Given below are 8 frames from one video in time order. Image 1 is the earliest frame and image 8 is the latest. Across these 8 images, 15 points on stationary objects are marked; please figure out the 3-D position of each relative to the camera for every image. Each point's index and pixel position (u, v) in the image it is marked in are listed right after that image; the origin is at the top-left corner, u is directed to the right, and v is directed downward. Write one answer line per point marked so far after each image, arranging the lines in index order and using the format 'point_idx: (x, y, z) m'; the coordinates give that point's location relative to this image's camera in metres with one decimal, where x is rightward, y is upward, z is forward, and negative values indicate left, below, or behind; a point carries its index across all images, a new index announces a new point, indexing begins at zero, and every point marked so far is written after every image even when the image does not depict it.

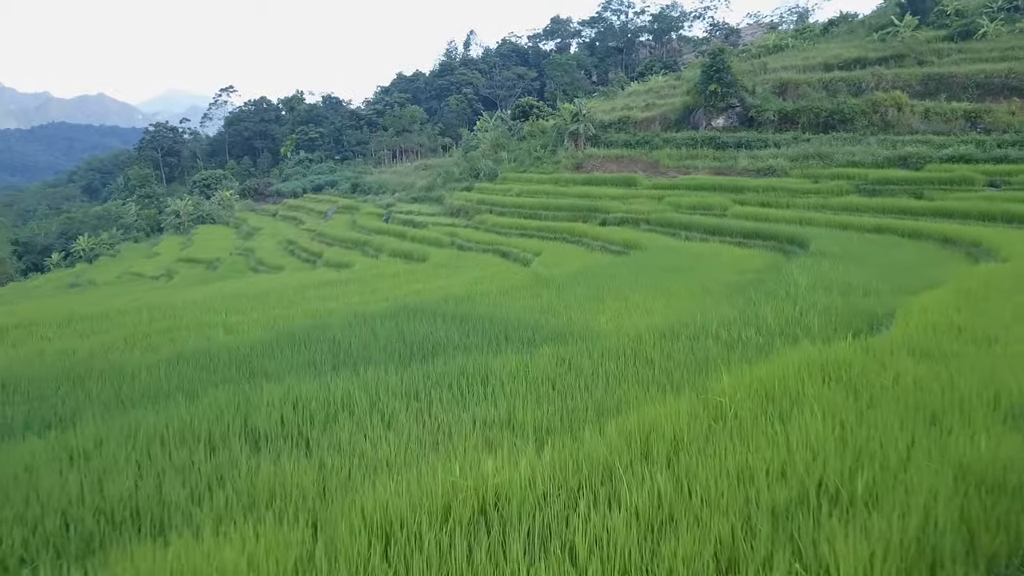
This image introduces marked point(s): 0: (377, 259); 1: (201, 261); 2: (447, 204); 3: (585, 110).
0: (-2.0, +0.4, +11.8) m
1: (-6.1, +0.5, +15.9) m
2: (-1.2, +1.6, +15.4) m
3: (+1.5, +3.8, +17.2) m
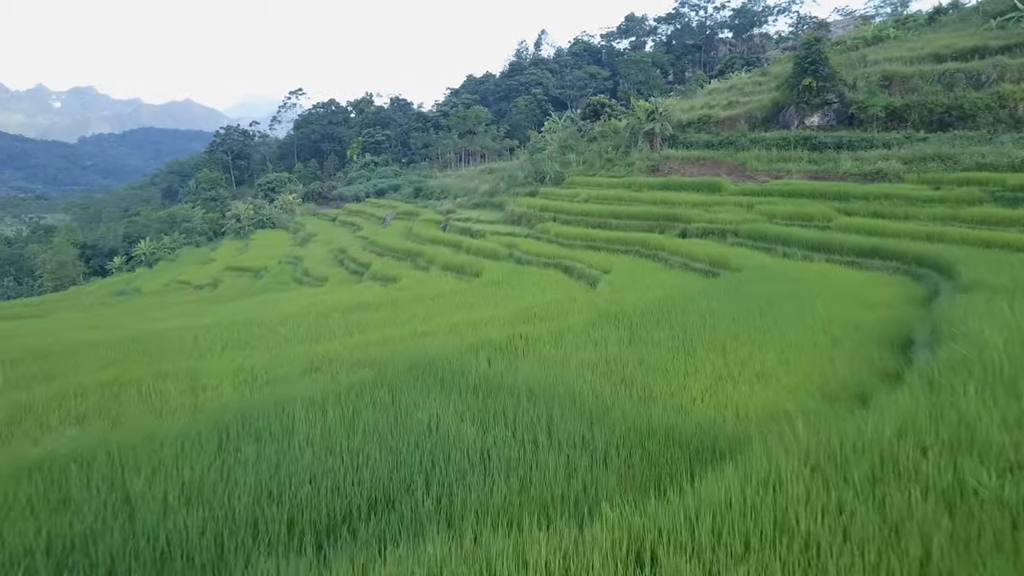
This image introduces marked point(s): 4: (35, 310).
0: (-1.1, +0.2, +10.6) m
1: (-4.9, +0.3, +15.1) m
2: (0.0, +1.3, +14.1) m
3: (+2.9, +3.5, +15.8) m
4: (-8.3, -0.4, +14.1) m
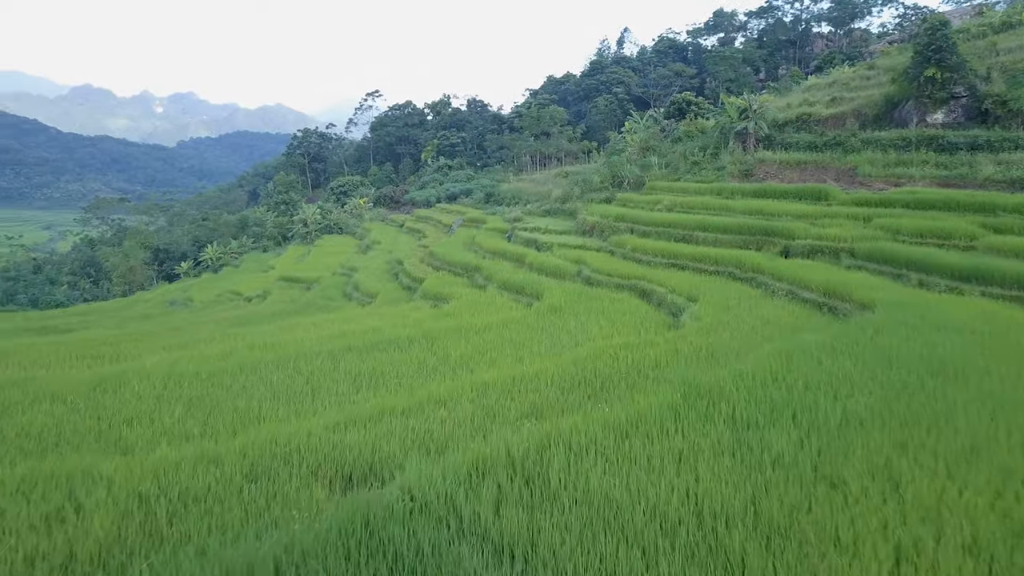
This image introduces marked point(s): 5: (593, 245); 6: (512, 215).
0: (-0.4, -0.1, +9.3) m
1: (-3.7, +0.1, +14.1) m
2: (+1.1, +1.1, +12.7) m
3: (+4.2, +3.2, +14.0) m
4: (-7.2, -0.5, +13.5) m
5: (+1.1, +0.6, +10.9) m
6: (0.0, +1.5, +16.7) m
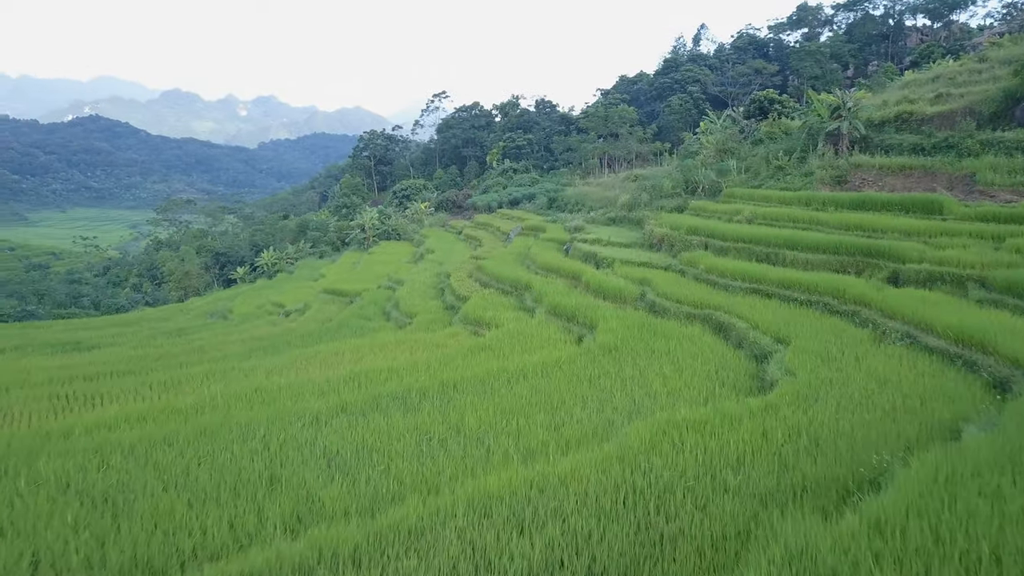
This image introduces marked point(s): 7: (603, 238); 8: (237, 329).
0: (+0.2, -0.3, +8.1) m
1: (-2.7, -0.1, +13.2) m
2: (+1.9, +0.8, +11.3) m
3: (+5.1, +2.9, +12.4) m
4: (-6.3, -0.7, +12.8) m
5: (+1.7, +0.3, +9.5) m
6: (+1.2, +1.2, +15.4) m
7: (+1.4, +0.8, +12.4) m
8: (-3.9, -0.6, +11.6) m
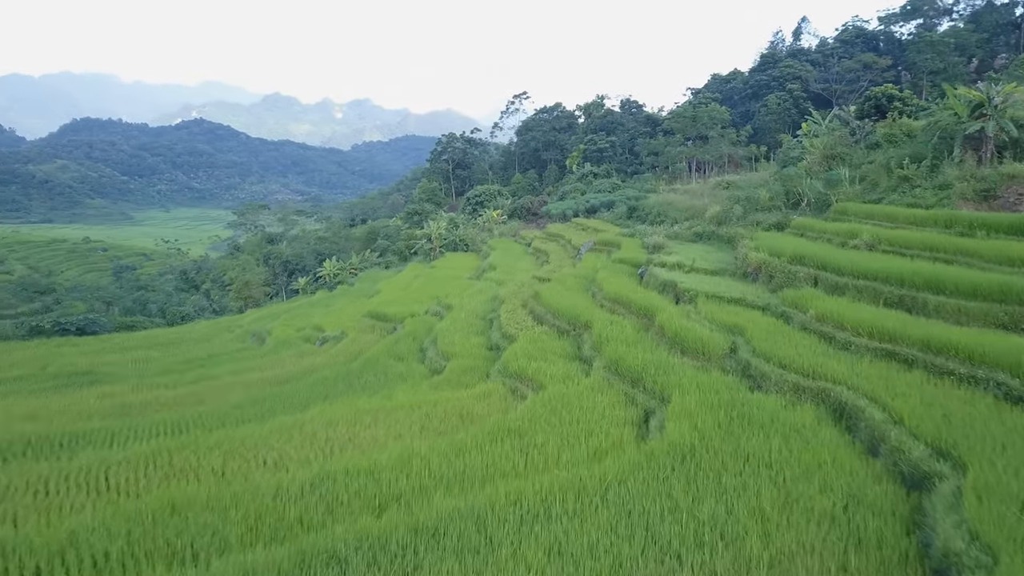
0: (+0.5, -0.7, +6.4) m
1: (-1.8, -0.4, +11.7) m
2: (+2.6, +0.4, +9.4) m
3: (+6.0, +2.4, +10.1) m
4: (-5.4, -1.0, +11.7) m
5: (+2.3, -0.1, +7.6) m
6: (+2.3, +0.8, +13.5) m
7: (+2.2, +0.4, +10.5) m
8: (-3.1, -0.9, +10.3) m
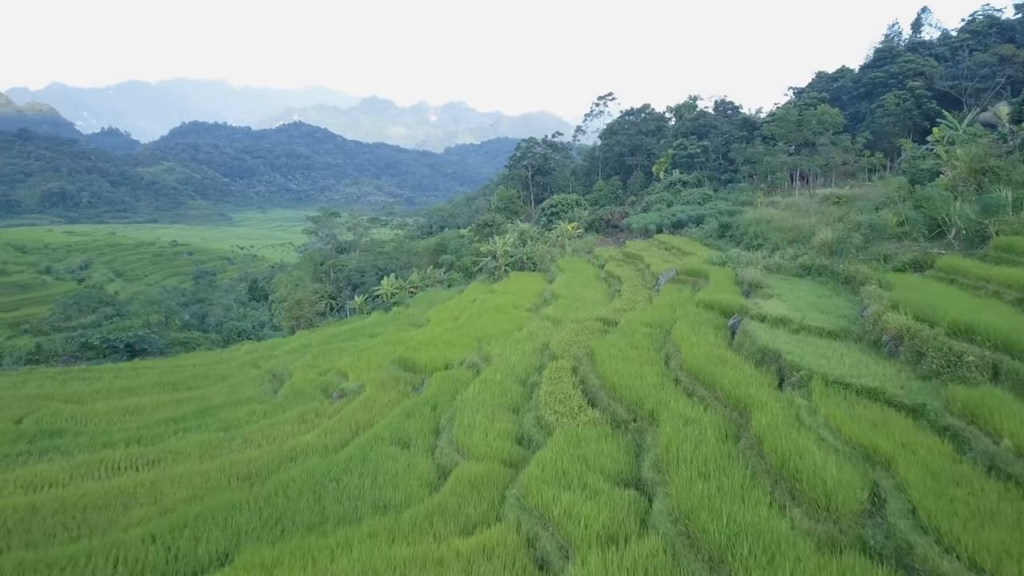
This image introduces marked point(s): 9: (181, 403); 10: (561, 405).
0: (+0.6, -1.2, +4.1) m
1: (-1.1, -0.9, +9.7) m
2: (+3.0, -0.2, +6.9) m
3: (+6.5, +1.7, +7.3) m
4: (-4.7, -1.4, +10.1) m
5: (+2.5, -0.7, +5.2) m
6: (+3.2, +0.2, +11.0) m
7: (+2.7, -0.2, +8.0) m
8: (-2.6, -1.4, +8.4) m
9: (-4.0, -1.4, +10.1) m
10: (+0.4, -0.9, +6.4) m
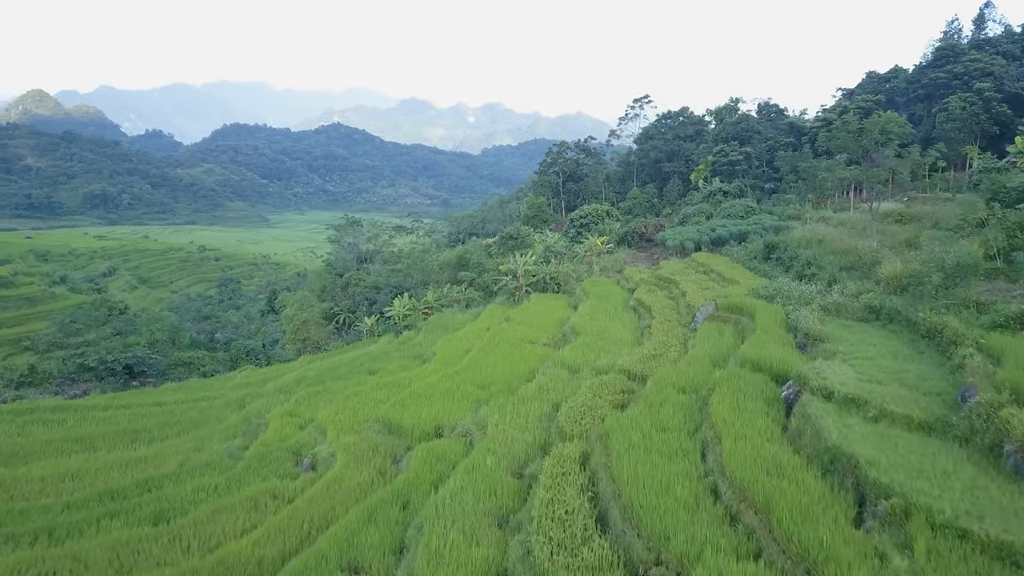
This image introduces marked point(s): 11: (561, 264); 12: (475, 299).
0: (+0.4, -1.7, +2.5) m
1: (-1.1, -1.4, +8.1) m
2: (+3.0, -0.7, +5.2) m
3: (+6.4, +1.2, +5.4) m
4: (-4.6, -1.9, +8.7) m
5: (+2.3, -1.2, +3.5) m
6: (+3.3, -0.3, +9.3) m
7: (+2.7, -0.7, +6.3) m
8: (-2.6, -1.9, +6.9) m
9: (-4.0, -1.9, +8.7) m
10: (+0.3, -1.4, +4.8) m
11: (+1.2, +0.6, +19.0) m
12: (-0.9, -0.3, +19.0) m
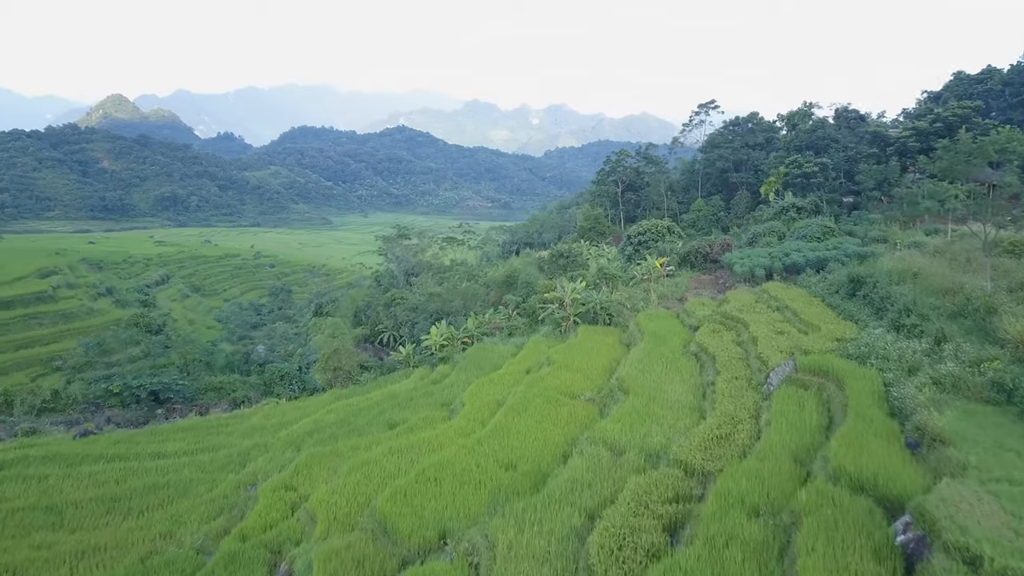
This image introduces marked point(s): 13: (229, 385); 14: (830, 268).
0: (+0.2, -2.3, +0.8) m
1: (-0.9, -2.0, +6.5) m
2: (+2.9, -1.3, +3.3) m
3: (+6.4, +0.6, +3.2) m
4: (-4.4, -2.4, +7.4) m
5: (+2.1, -1.8, +1.6) m
6: (+3.6, -0.9, +7.4) m
7: (+2.8, -1.3, +4.5) m
8: (-2.5, -2.4, +5.5) m
9: (-3.7, -2.4, +7.3) m
10: (+0.2, -2.0, +3.2) m
11: (+2.2, 0.0, +17.2) m
12: (+0.1, -0.8, +17.4) m
13: (-6.9, -2.3, +19.7) m
14: (+6.0, +0.4, +15.5) m
